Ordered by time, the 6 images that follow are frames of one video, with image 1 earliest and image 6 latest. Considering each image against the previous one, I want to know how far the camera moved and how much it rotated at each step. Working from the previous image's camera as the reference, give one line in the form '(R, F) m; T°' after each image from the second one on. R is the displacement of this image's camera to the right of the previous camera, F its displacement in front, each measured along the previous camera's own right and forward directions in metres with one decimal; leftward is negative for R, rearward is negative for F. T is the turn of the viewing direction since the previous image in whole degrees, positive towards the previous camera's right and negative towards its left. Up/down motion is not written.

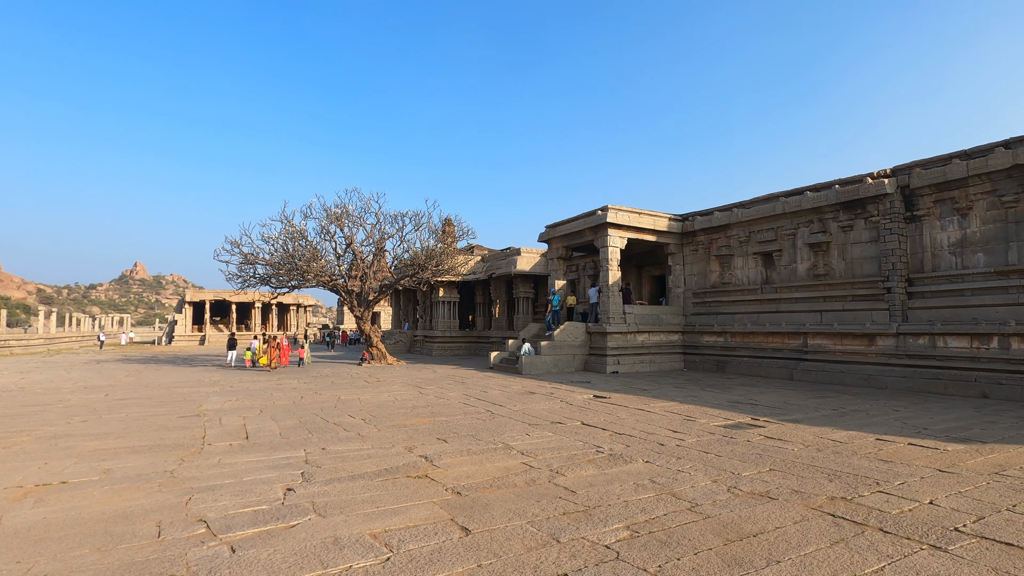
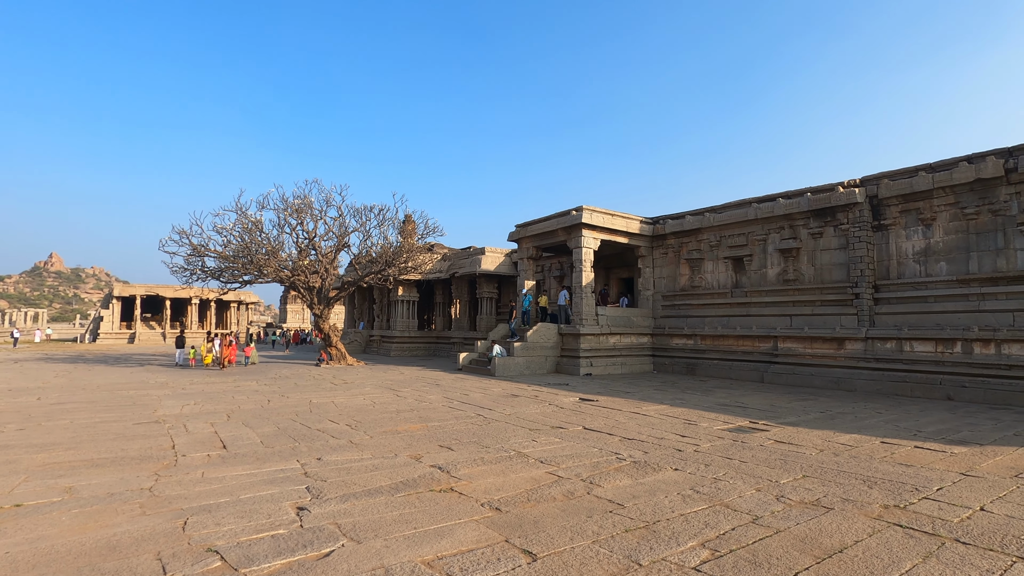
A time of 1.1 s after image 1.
(-0.7, +0.4) m; +6°
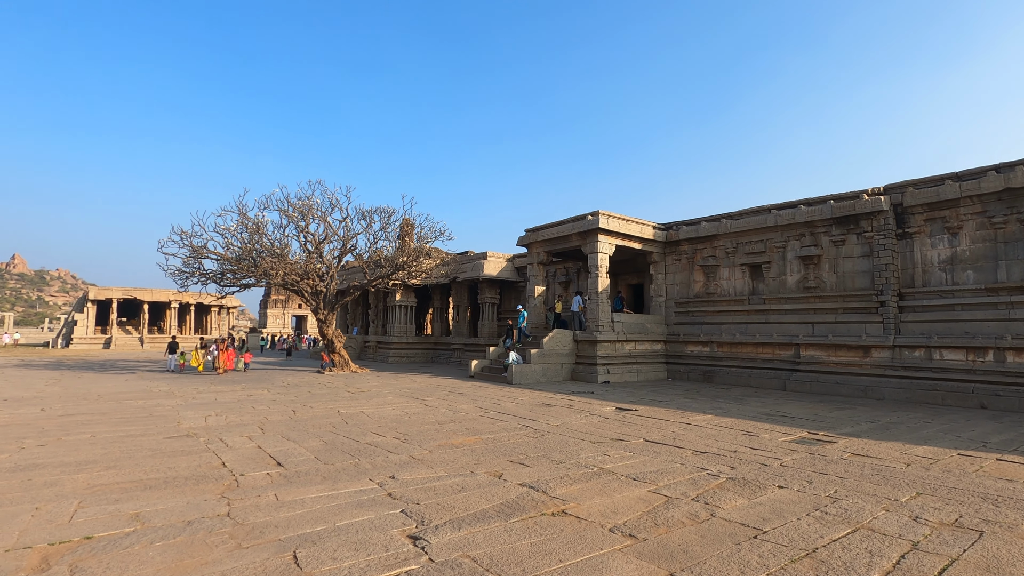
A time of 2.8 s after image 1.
(-1.0, +0.3) m; +2°
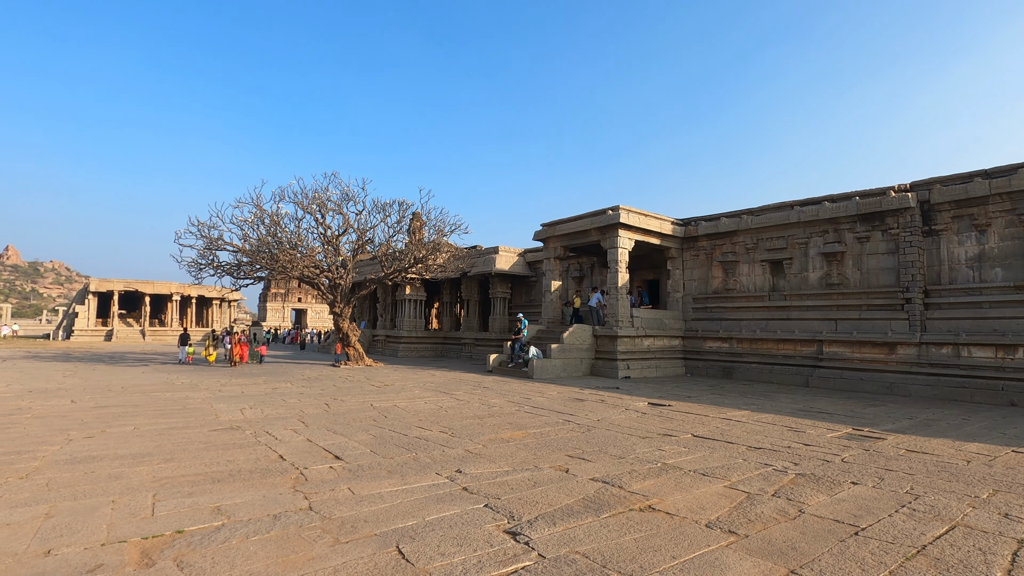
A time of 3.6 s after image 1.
(-0.6, +0.1) m; 0°
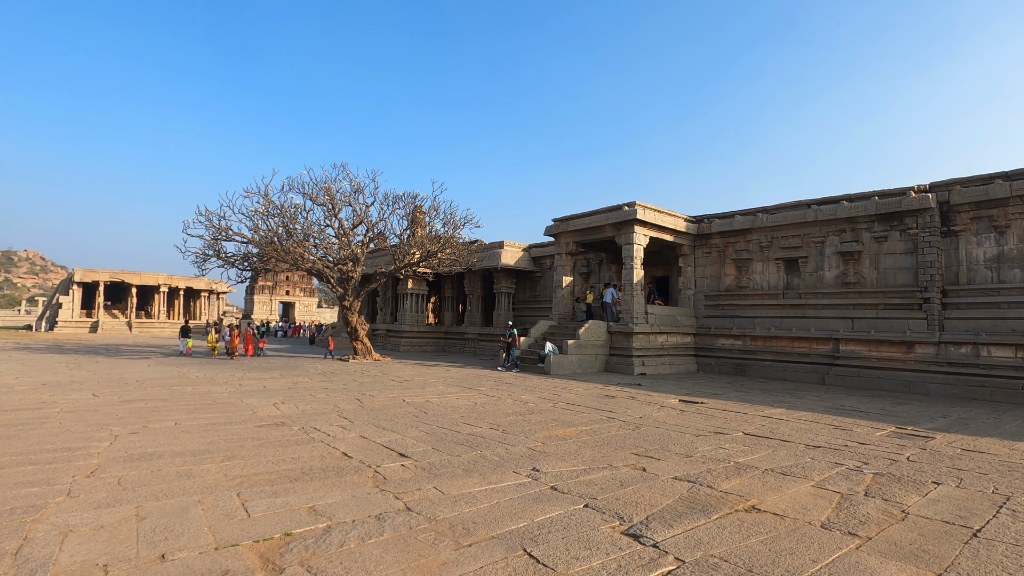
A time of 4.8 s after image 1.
(-0.8, +0.1) m; +2°
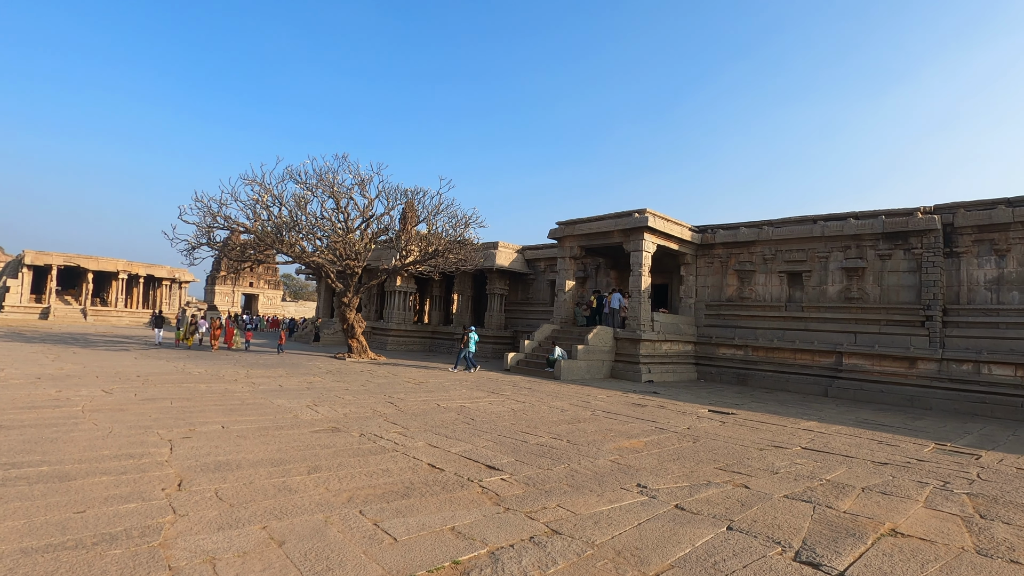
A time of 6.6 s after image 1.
(-1.2, +0.2) m; +4°
